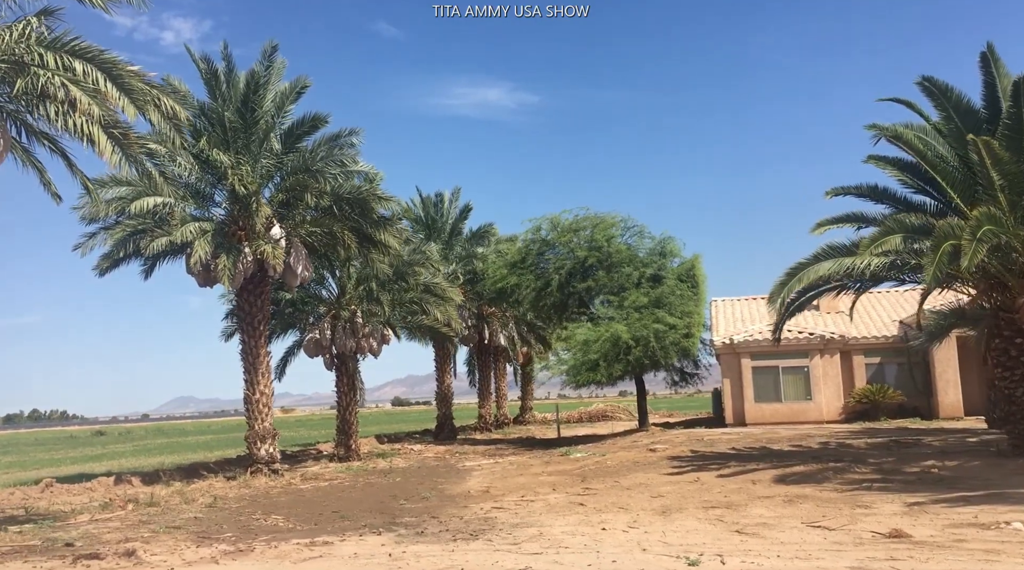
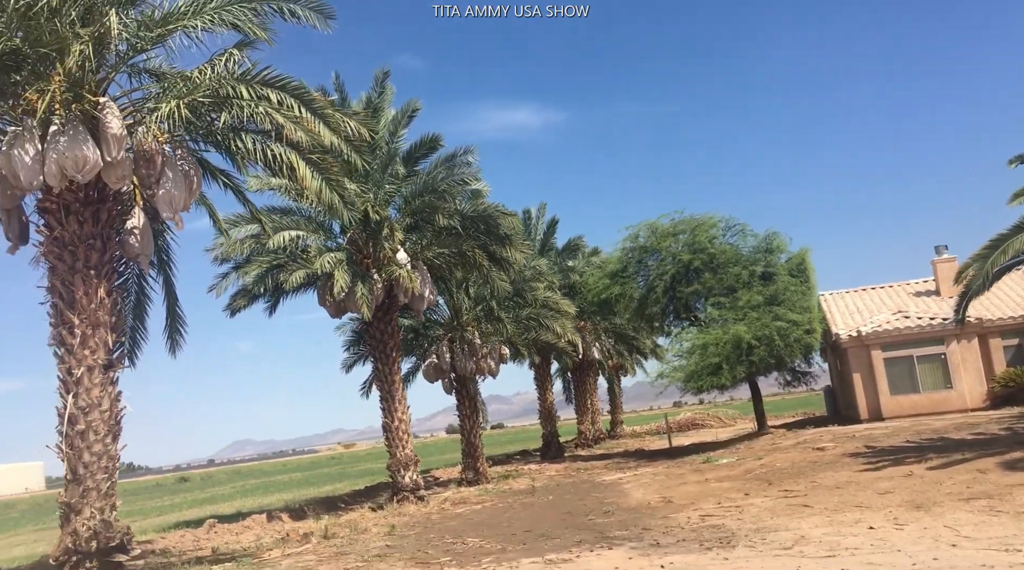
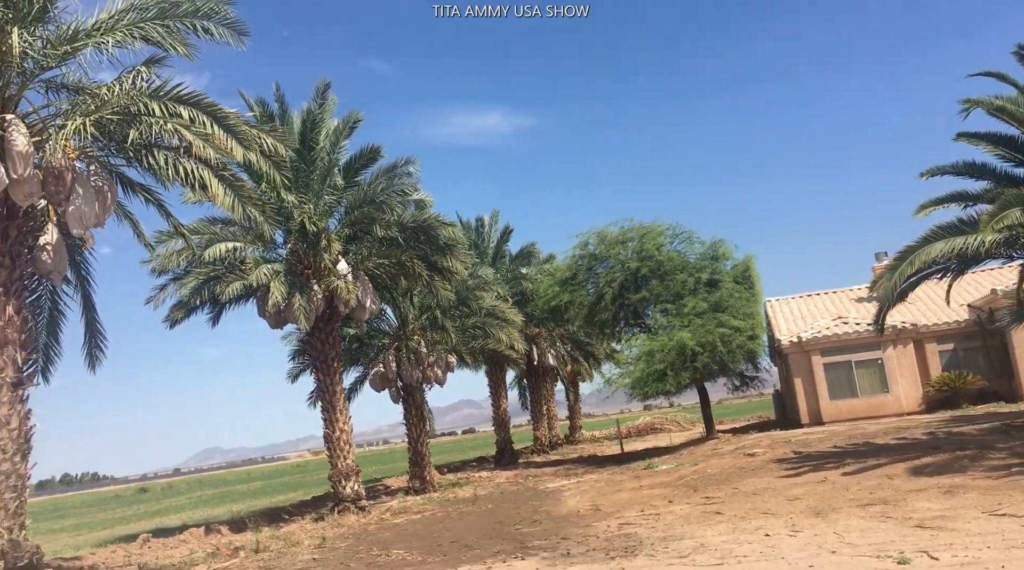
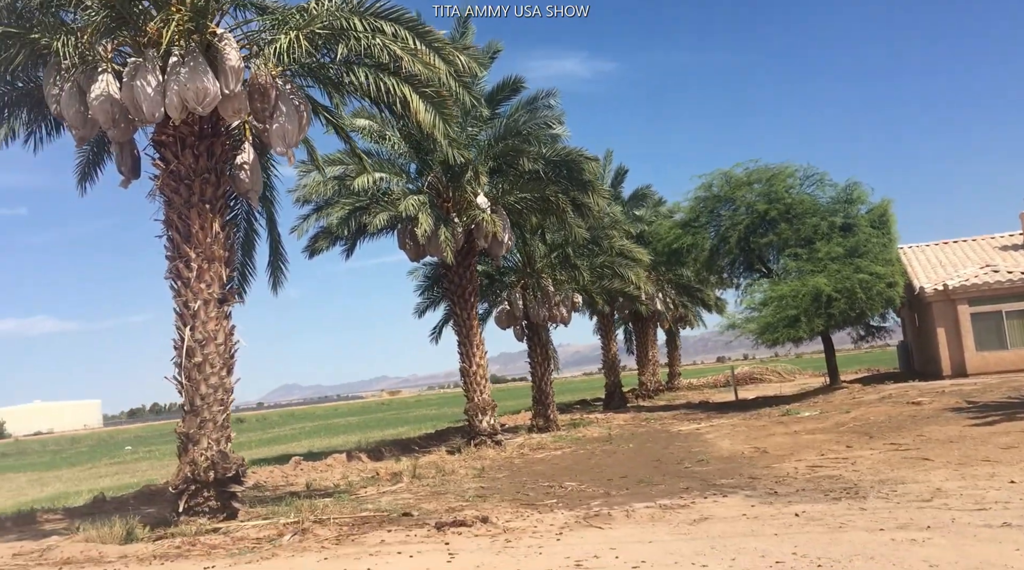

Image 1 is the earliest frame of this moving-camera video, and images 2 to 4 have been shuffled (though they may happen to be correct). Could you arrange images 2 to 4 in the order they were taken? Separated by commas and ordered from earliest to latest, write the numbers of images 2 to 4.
3, 2, 4
